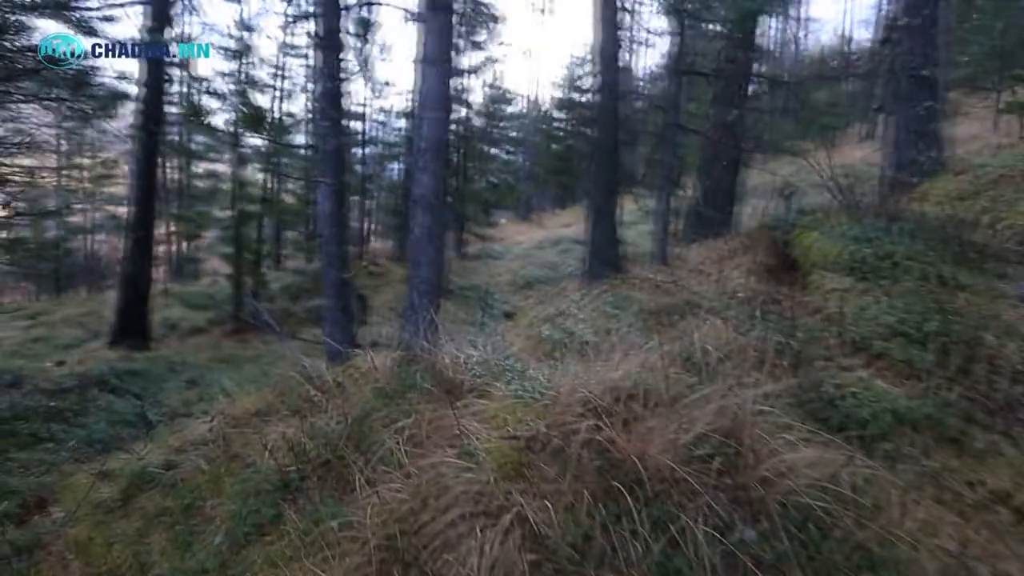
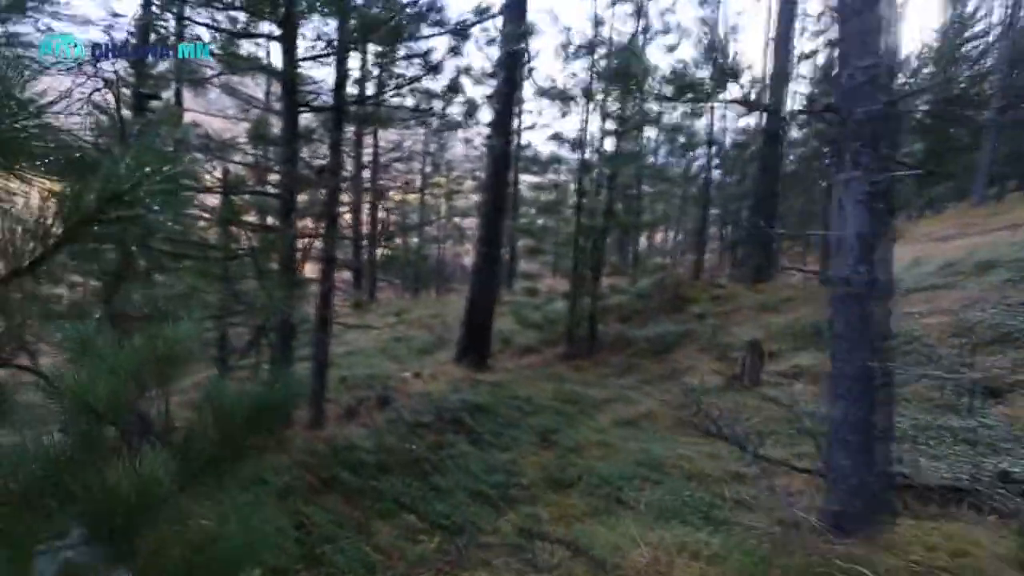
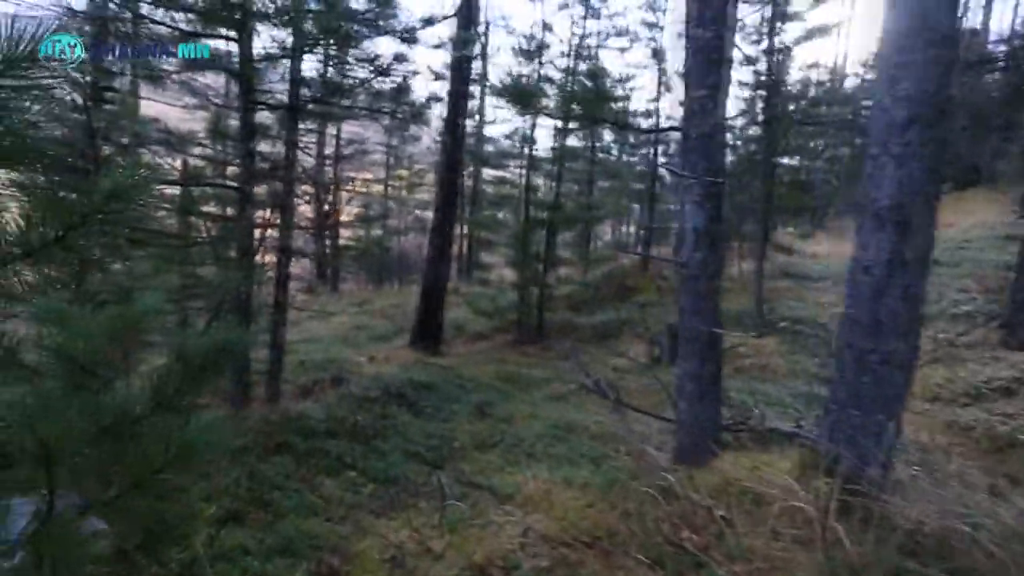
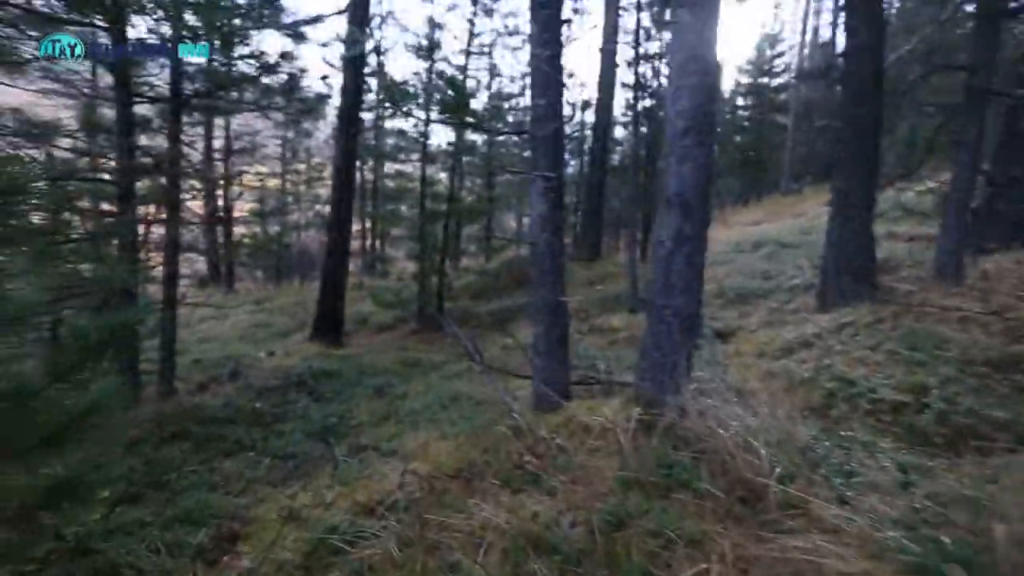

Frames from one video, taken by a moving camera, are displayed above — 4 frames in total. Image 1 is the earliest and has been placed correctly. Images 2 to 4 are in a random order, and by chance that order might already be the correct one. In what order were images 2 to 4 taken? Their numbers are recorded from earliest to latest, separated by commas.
4, 3, 2
